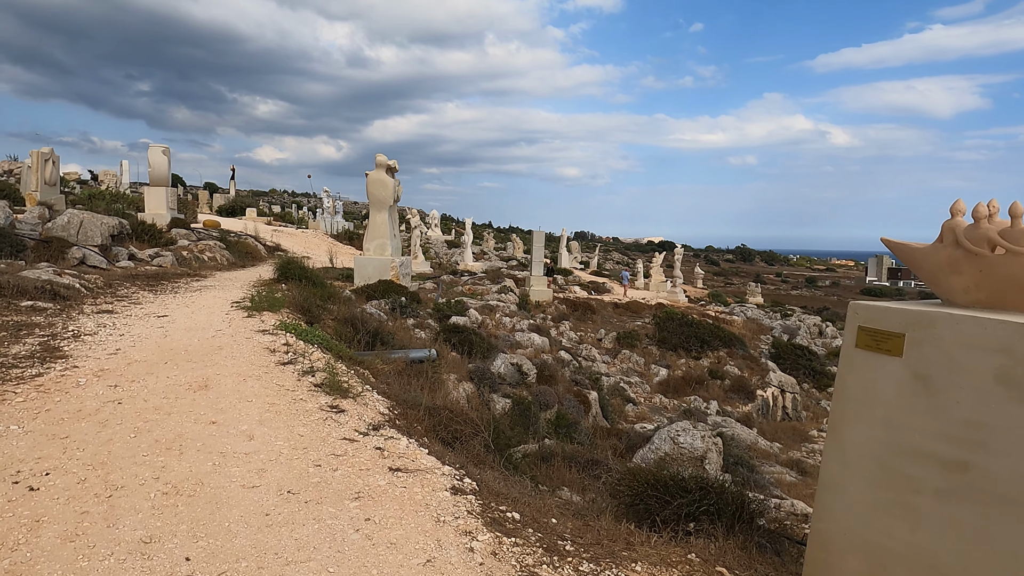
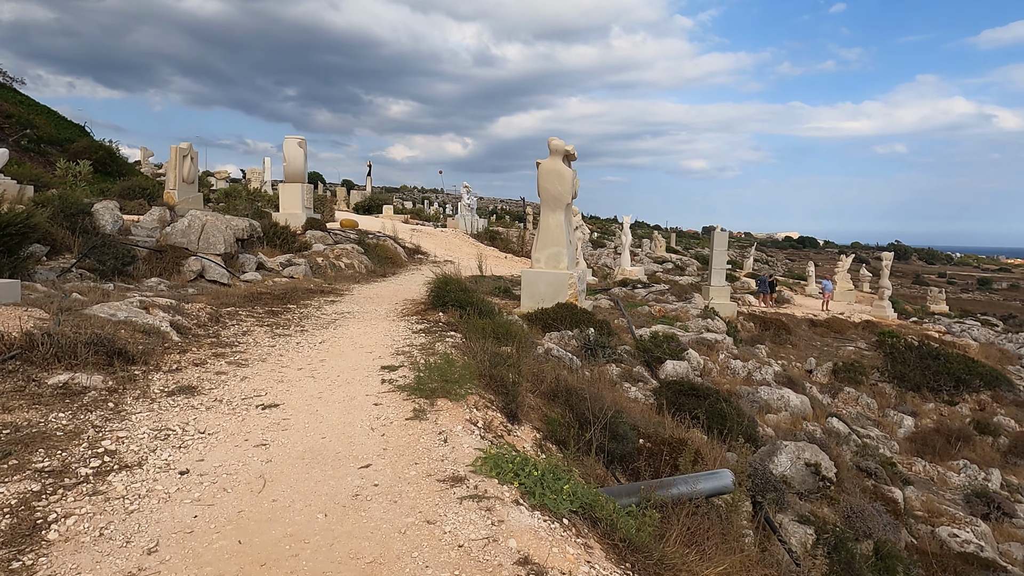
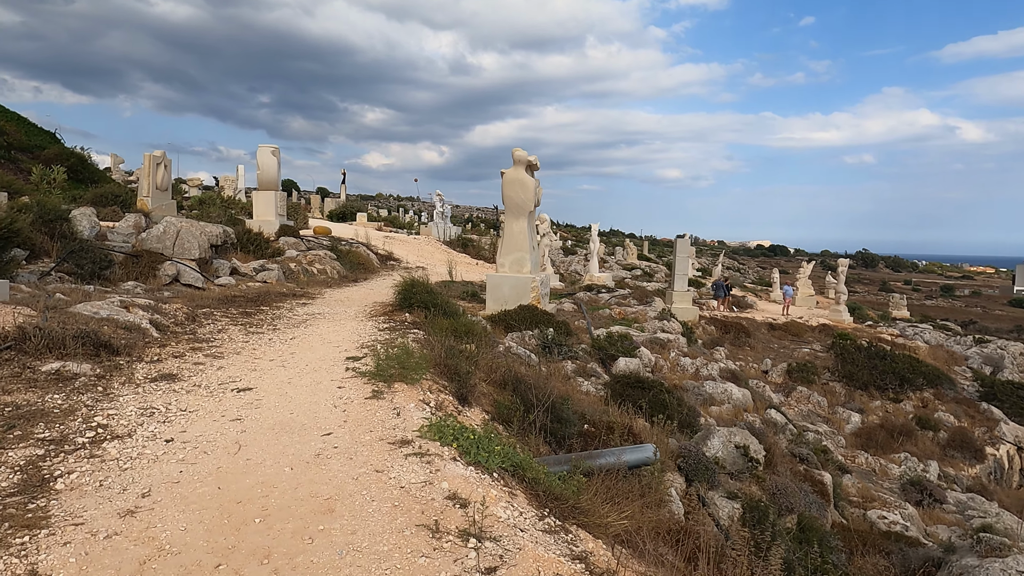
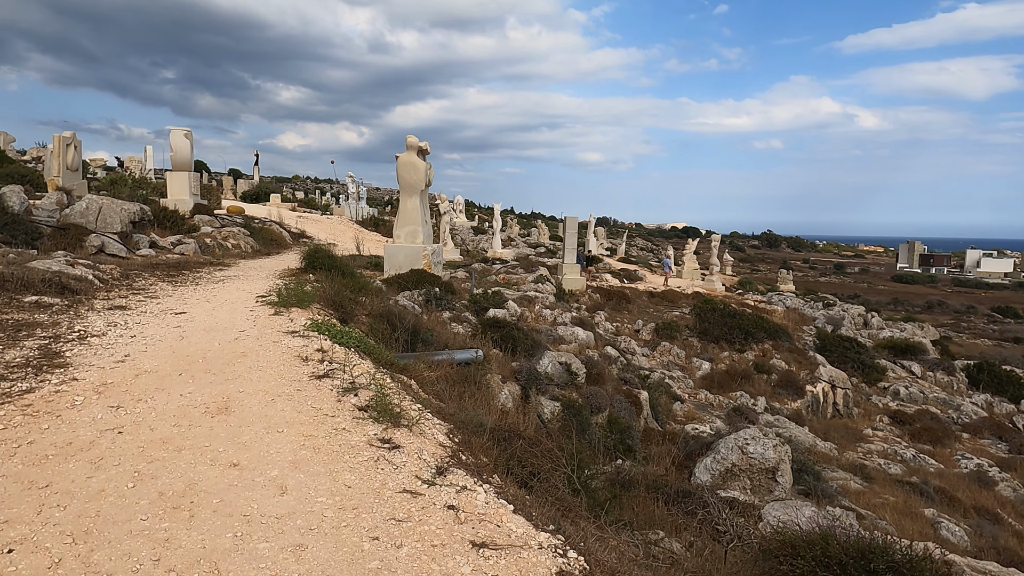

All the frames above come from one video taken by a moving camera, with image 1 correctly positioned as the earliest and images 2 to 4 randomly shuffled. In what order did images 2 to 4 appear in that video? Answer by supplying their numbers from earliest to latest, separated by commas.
4, 3, 2
